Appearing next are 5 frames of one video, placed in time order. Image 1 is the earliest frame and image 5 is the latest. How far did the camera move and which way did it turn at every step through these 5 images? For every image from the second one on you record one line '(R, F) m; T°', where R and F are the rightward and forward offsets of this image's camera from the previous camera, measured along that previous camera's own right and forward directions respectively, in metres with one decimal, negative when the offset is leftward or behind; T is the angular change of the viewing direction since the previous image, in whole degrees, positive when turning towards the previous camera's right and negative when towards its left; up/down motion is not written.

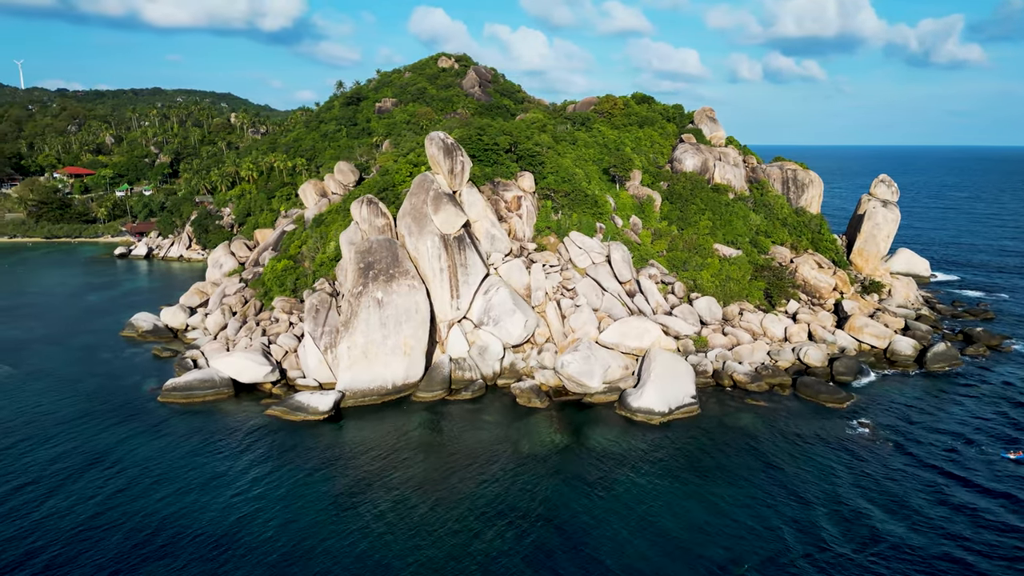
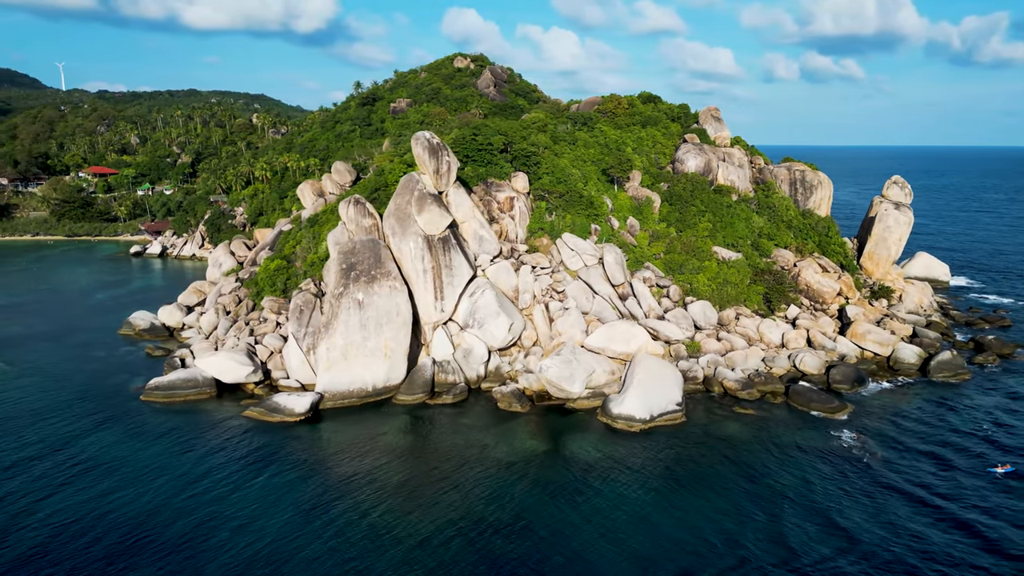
(+1.8, +0.5) m; -2°
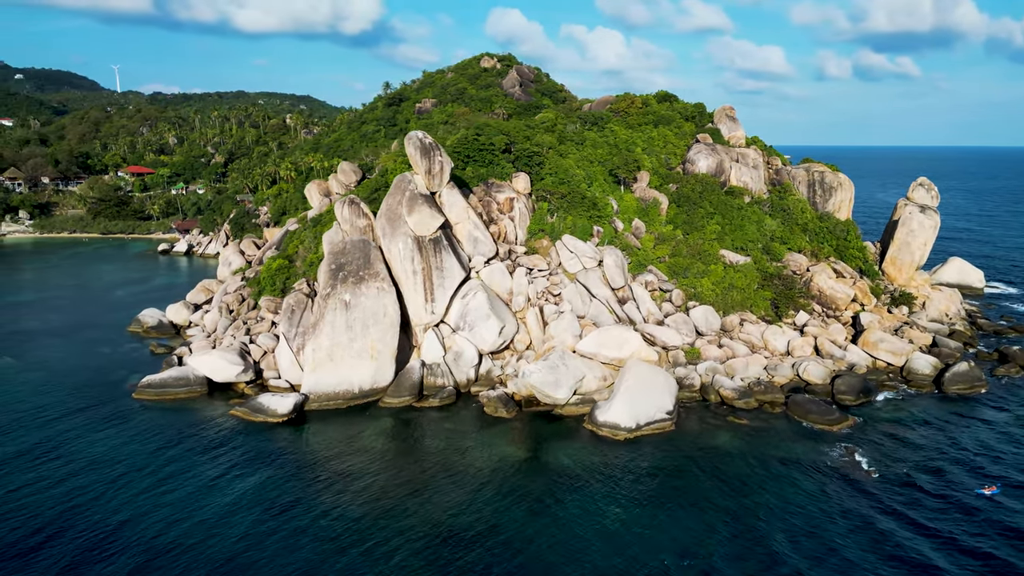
(+1.9, +0.6) m; -3°
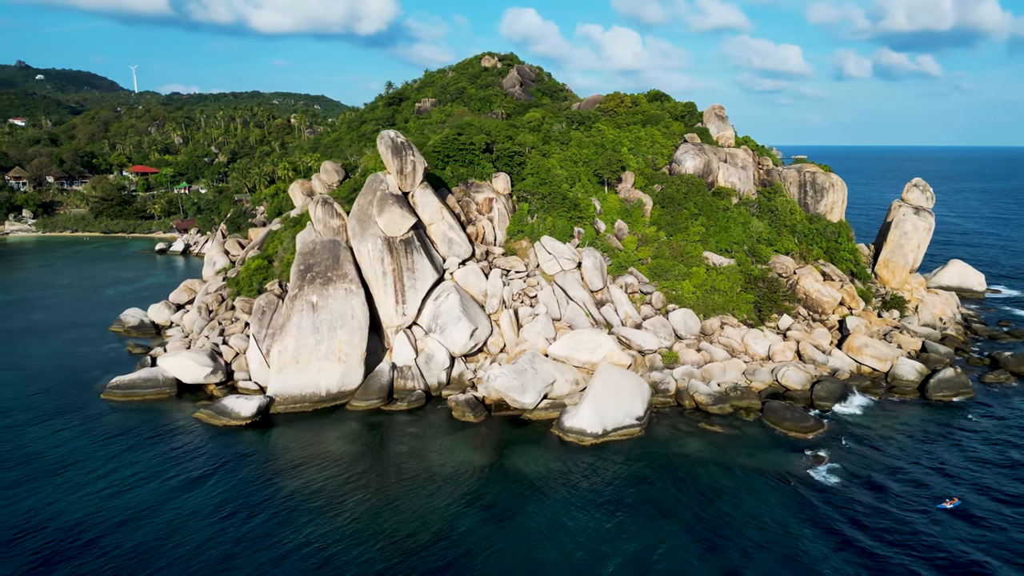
(+1.7, +0.5) m; -1°
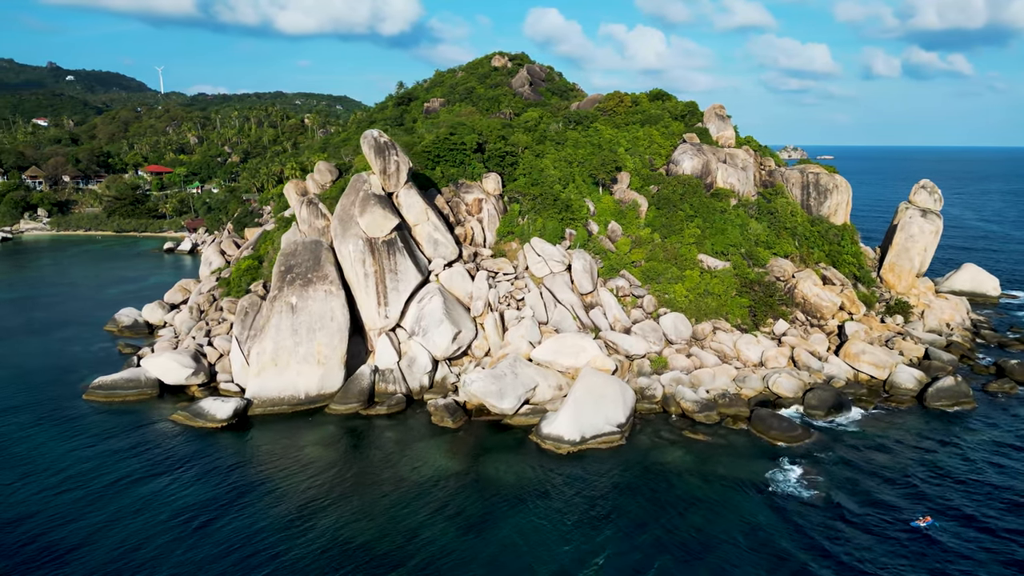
(+1.5, +0.5) m; -1°
